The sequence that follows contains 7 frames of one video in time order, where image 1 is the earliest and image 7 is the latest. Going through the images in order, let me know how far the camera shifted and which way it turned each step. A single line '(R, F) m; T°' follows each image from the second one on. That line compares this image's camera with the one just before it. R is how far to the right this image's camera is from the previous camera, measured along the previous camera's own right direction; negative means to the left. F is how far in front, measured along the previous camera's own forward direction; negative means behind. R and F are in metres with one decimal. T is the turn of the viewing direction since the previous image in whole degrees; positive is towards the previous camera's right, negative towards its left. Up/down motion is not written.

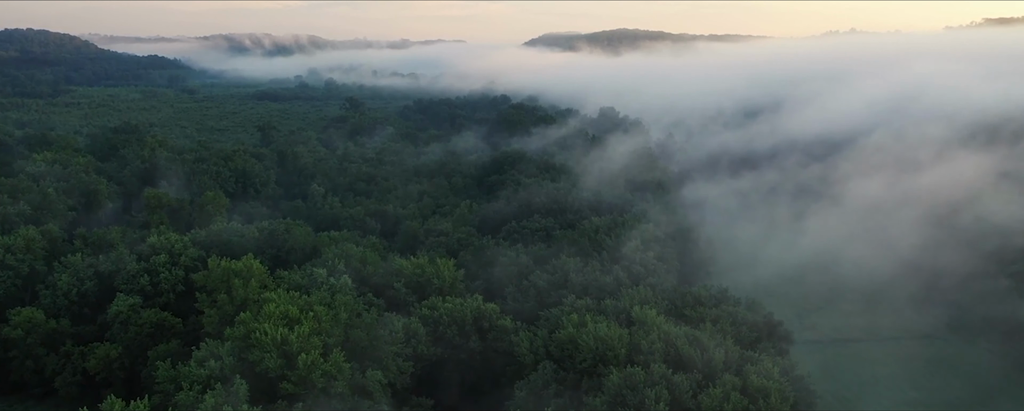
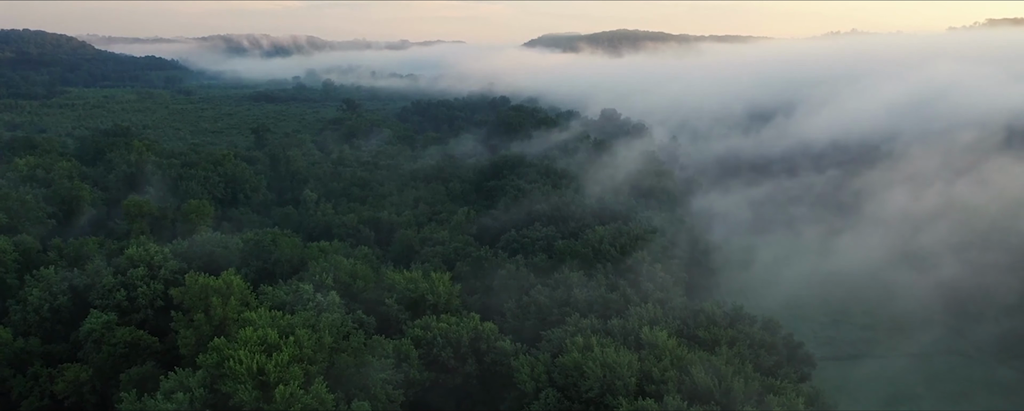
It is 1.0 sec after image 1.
(0.0, +2.0) m; 0°
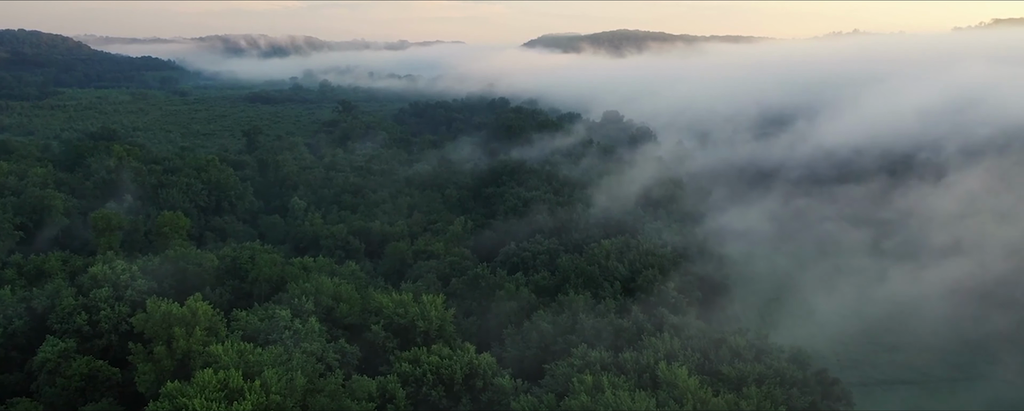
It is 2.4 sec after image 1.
(0.0, +2.9) m; 0°
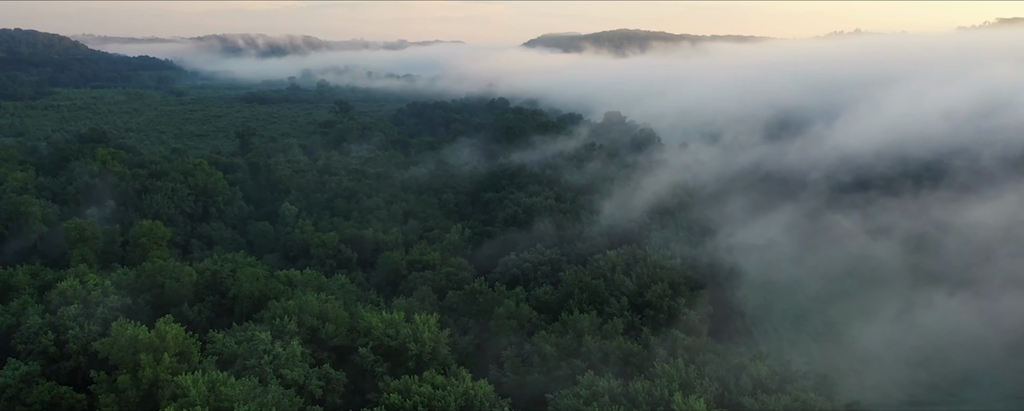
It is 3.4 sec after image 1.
(0.0, +2.1) m; 0°
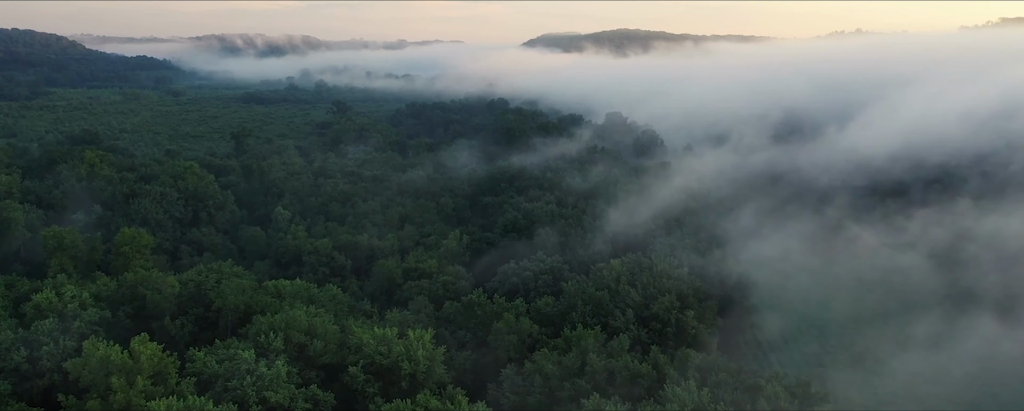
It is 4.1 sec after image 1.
(0.0, +1.5) m; 0°
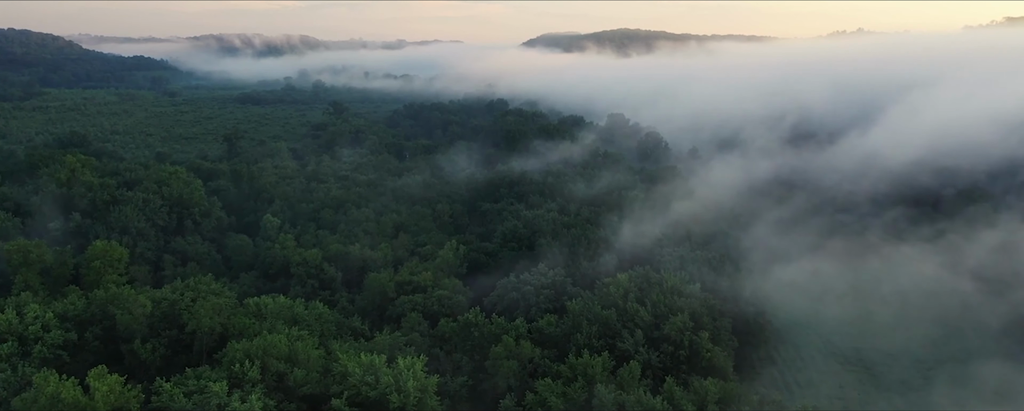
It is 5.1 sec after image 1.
(0.0, +2.2) m; 0°
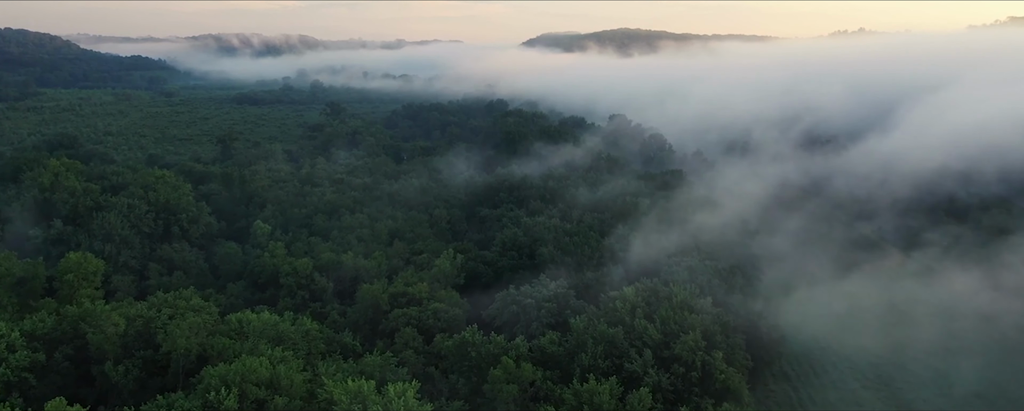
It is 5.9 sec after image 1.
(0.0, +1.7) m; 0°
